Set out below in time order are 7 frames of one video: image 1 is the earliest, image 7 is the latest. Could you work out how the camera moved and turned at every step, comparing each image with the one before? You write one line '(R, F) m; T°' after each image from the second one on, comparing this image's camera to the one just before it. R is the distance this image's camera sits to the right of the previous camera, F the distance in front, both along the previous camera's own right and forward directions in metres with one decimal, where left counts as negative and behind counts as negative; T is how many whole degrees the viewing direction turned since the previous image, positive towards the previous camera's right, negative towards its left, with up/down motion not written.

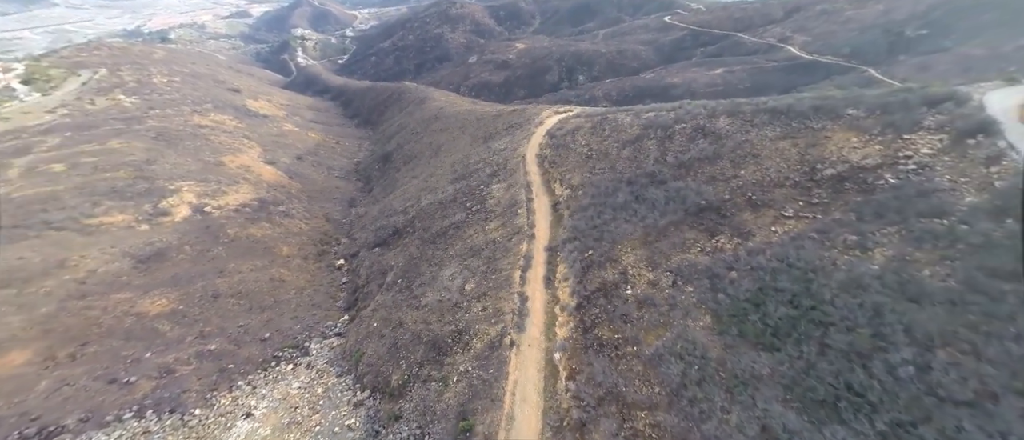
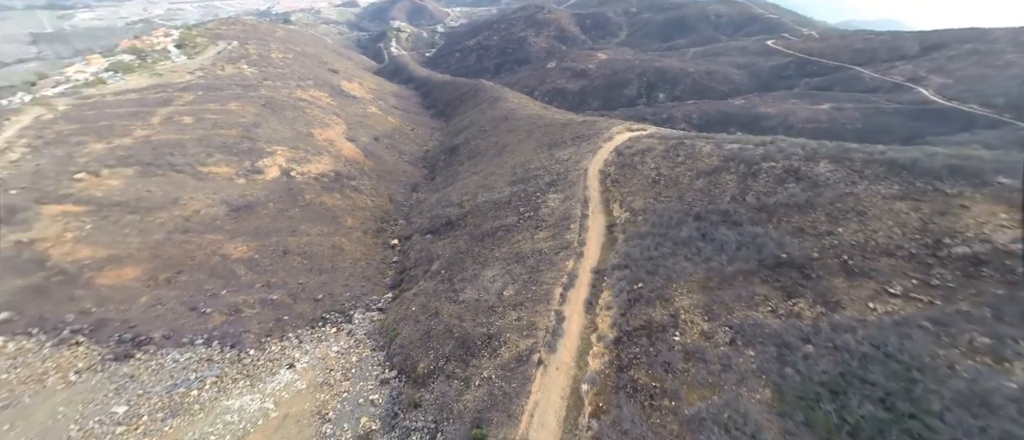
(+0.2, +1.0) m; -8°
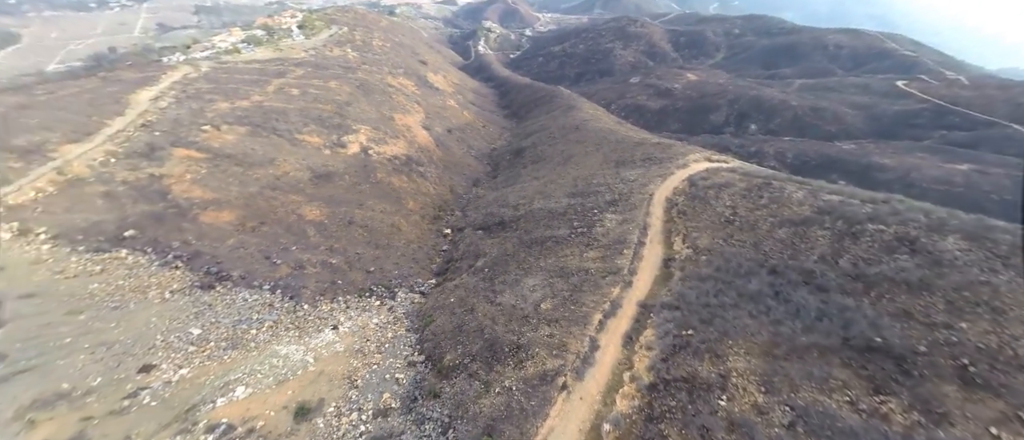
(+0.2, +1.0) m; -8°
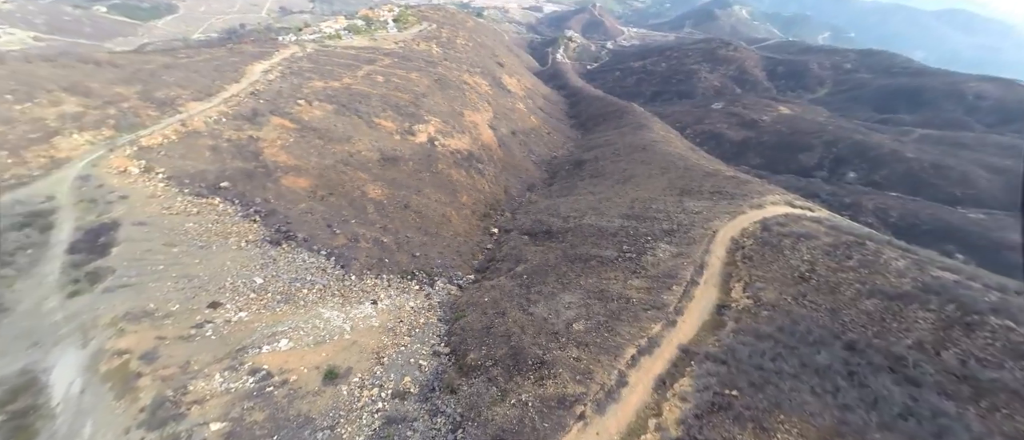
(+0.3, +0.9) m; -7°
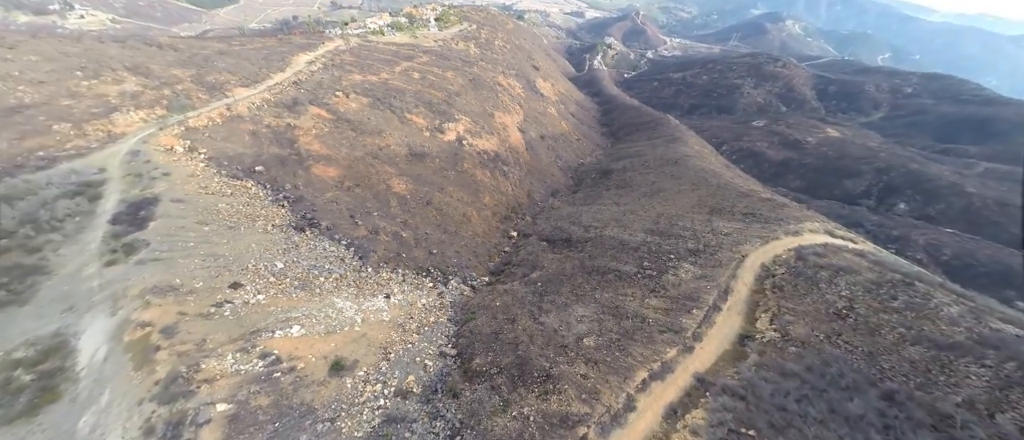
(+0.5, +0.6) m; -4°
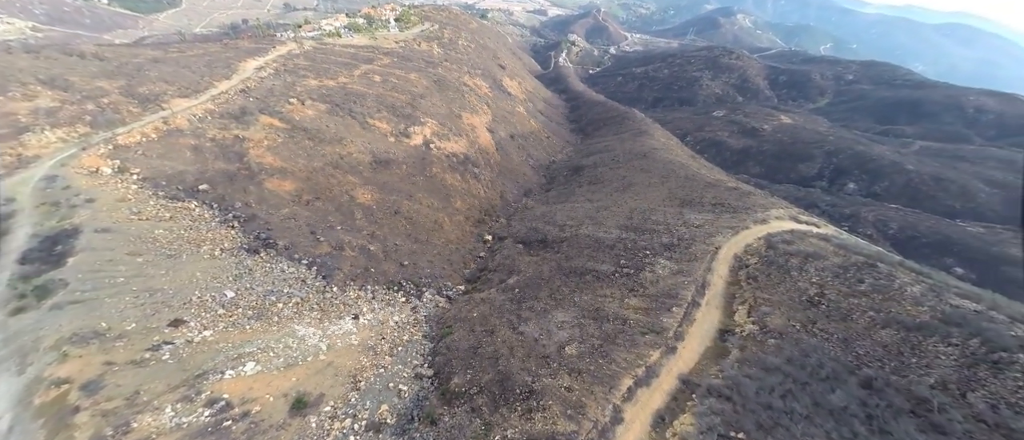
(0.0, +1.0) m; +4°
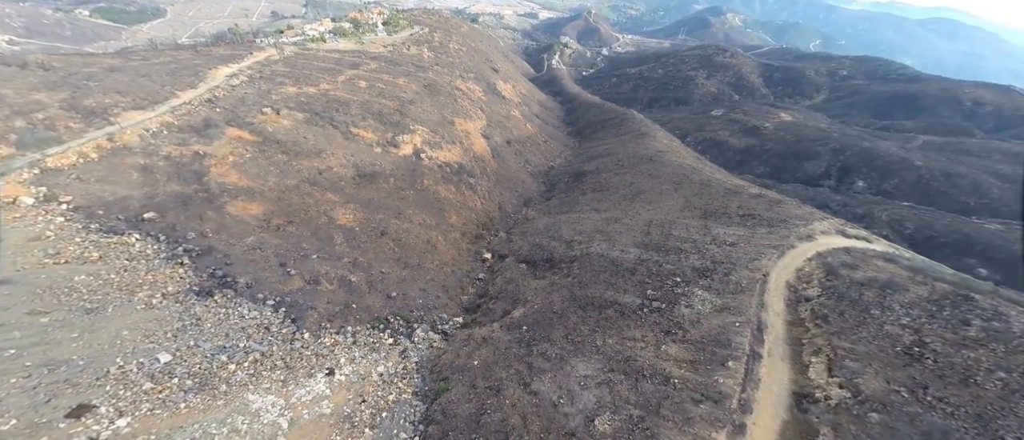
(-0.6, +5.0) m; +1°
